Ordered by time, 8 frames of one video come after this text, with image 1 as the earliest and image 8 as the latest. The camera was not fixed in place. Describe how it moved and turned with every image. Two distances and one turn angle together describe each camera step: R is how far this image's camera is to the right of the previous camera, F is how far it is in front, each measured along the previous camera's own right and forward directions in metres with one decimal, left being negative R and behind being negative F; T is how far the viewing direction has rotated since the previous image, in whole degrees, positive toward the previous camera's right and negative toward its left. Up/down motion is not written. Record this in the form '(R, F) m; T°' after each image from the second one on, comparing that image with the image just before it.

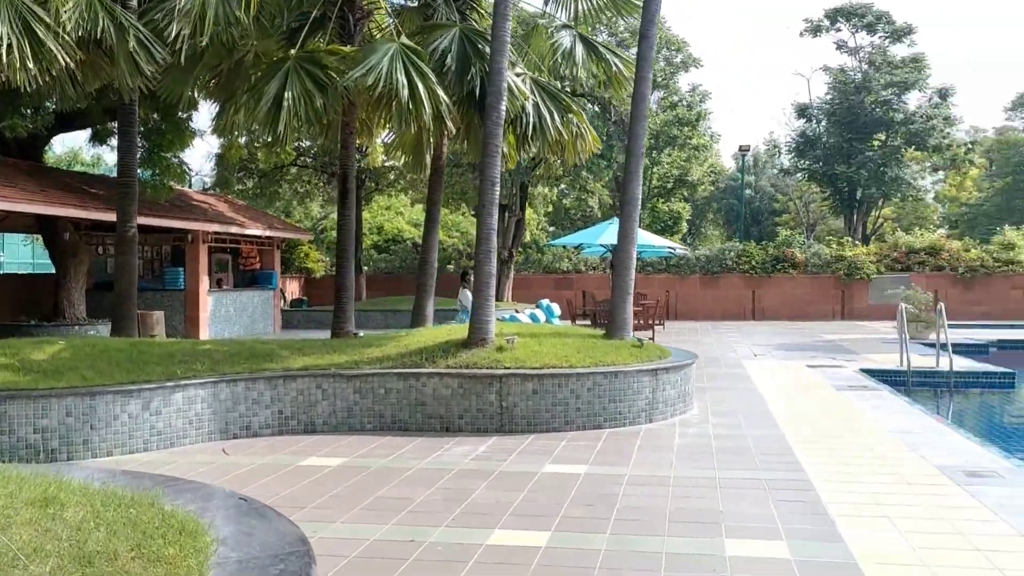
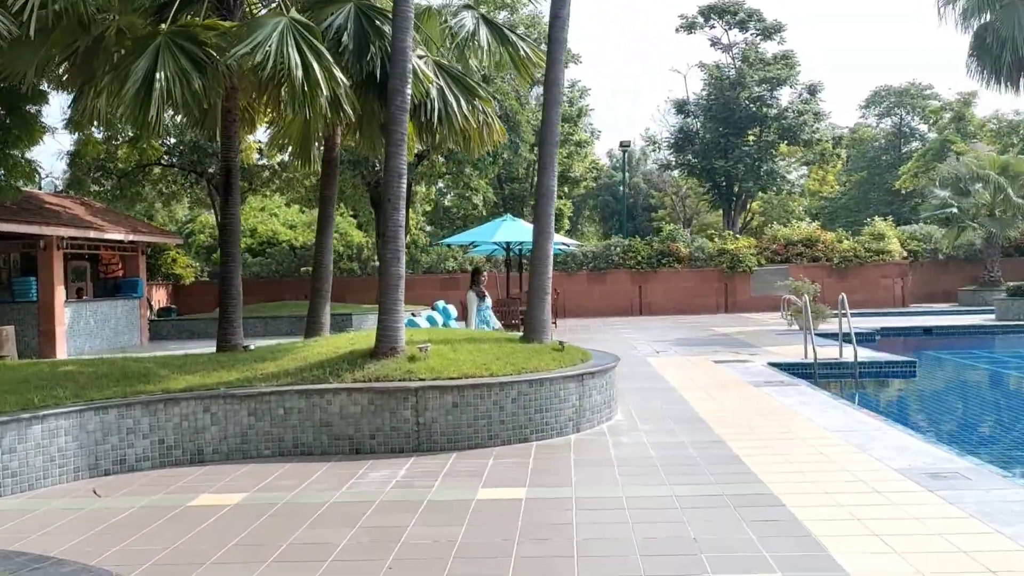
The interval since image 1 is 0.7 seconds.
(-0.3, +0.8) m; +8°
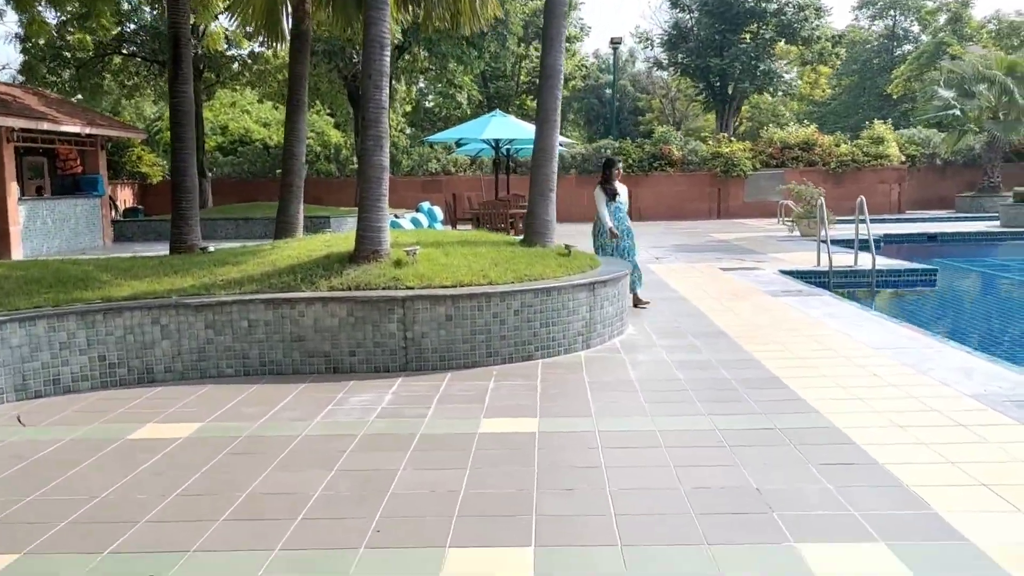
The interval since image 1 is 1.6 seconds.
(-0.2, +1.1) m; +1°
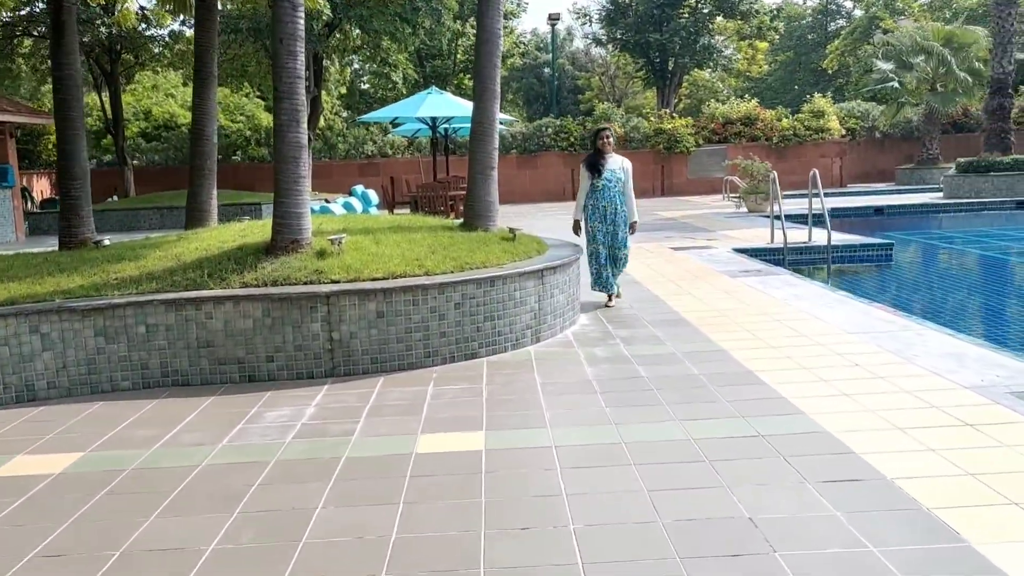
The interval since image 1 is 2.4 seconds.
(0.0, +0.7) m; +4°
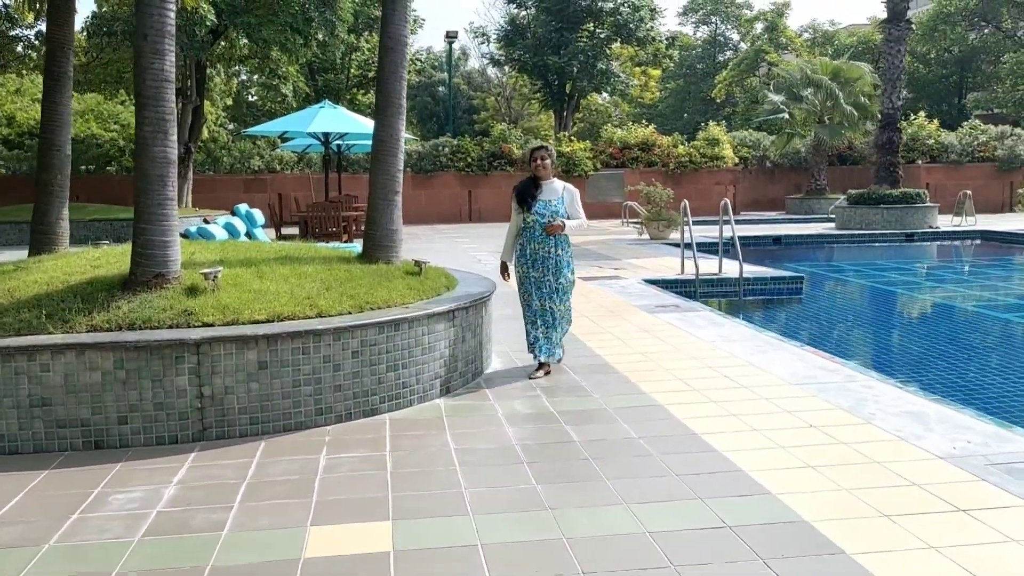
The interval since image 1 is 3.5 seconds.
(-0.1, +0.8) m; +7°
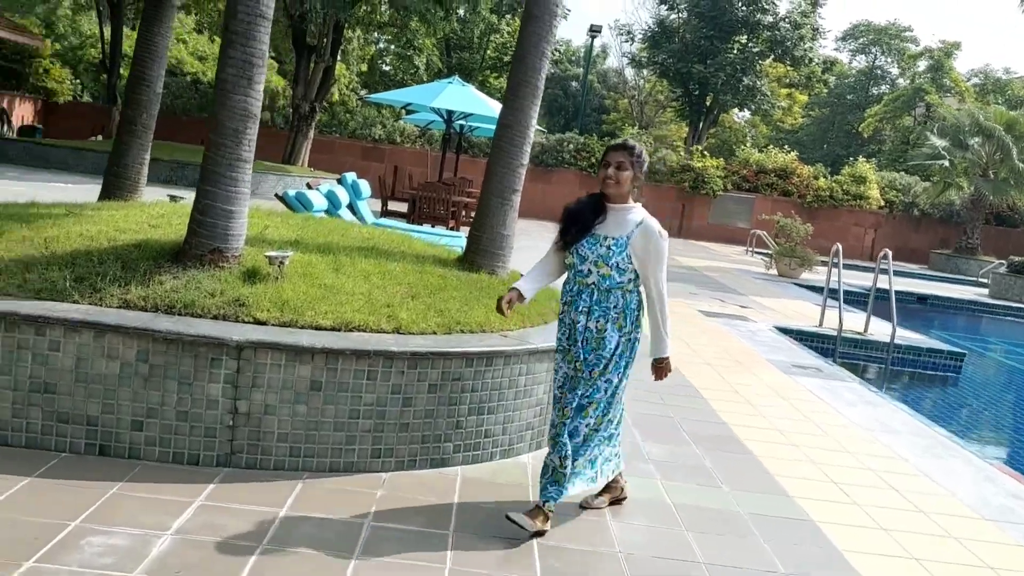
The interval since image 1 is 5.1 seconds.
(-0.2, +1.1) m; -6°
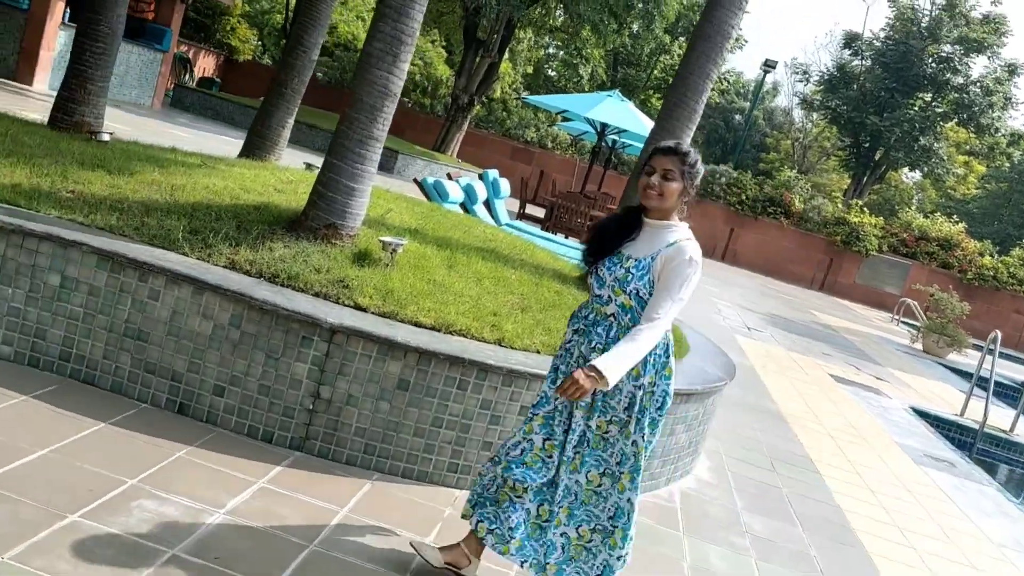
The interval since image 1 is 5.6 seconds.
(0.0, +0.3) m; -8°
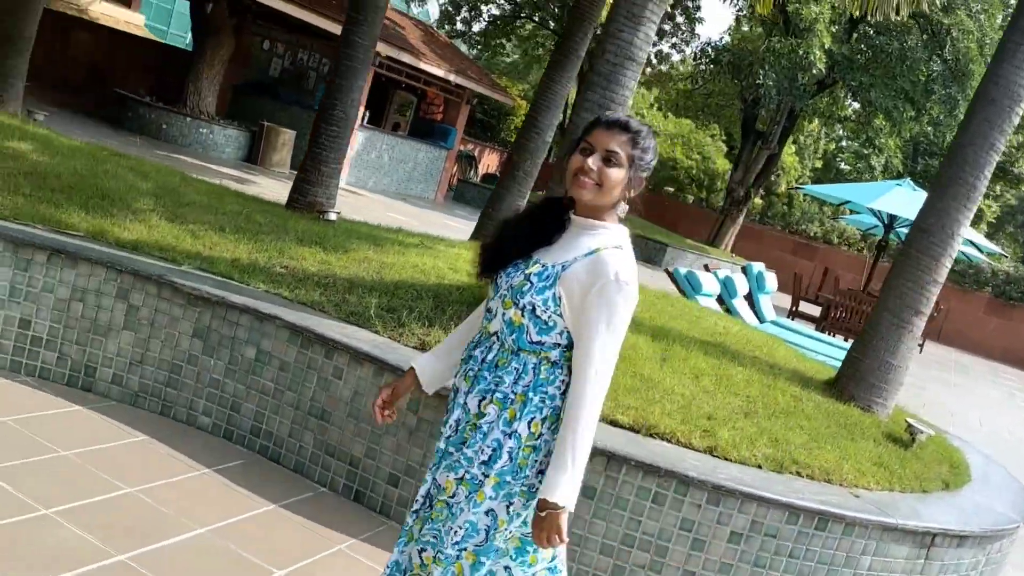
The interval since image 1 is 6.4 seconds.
(+0.3, +0.5) m; -18°
